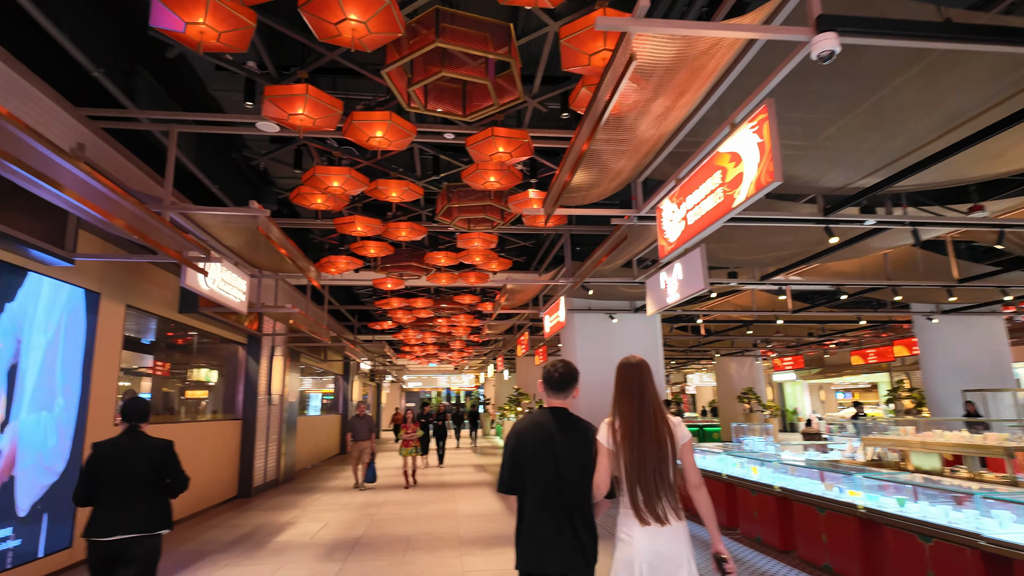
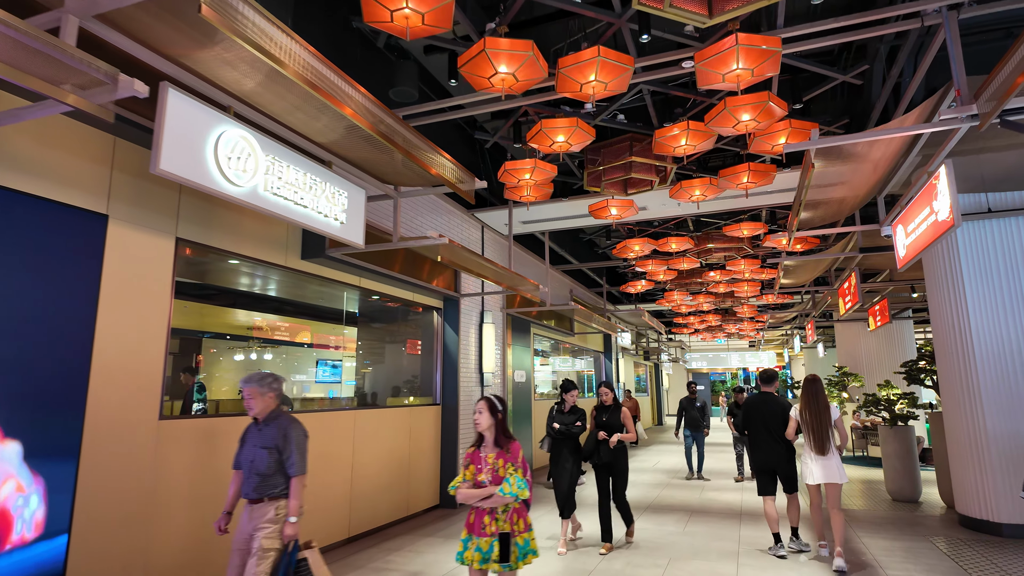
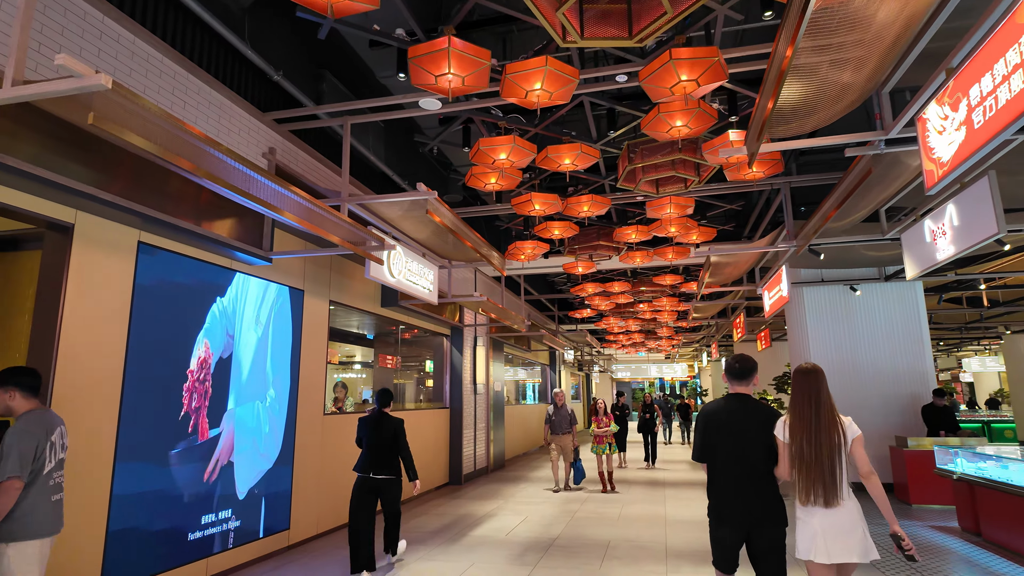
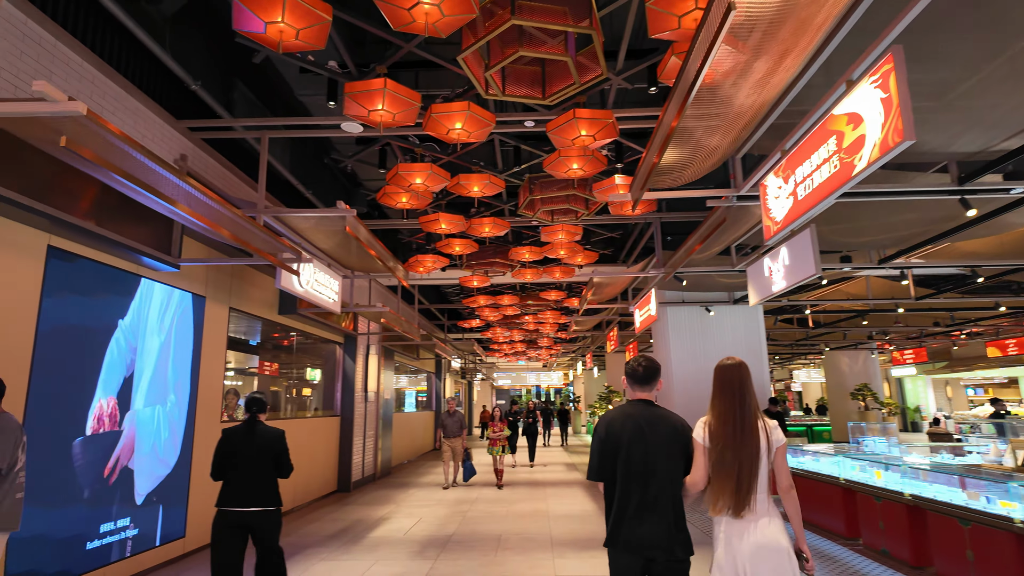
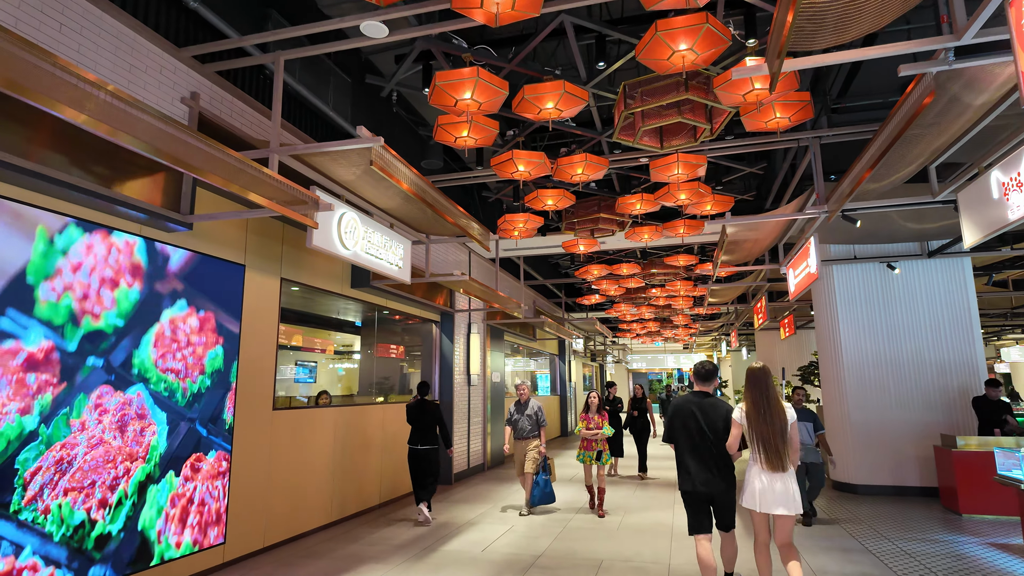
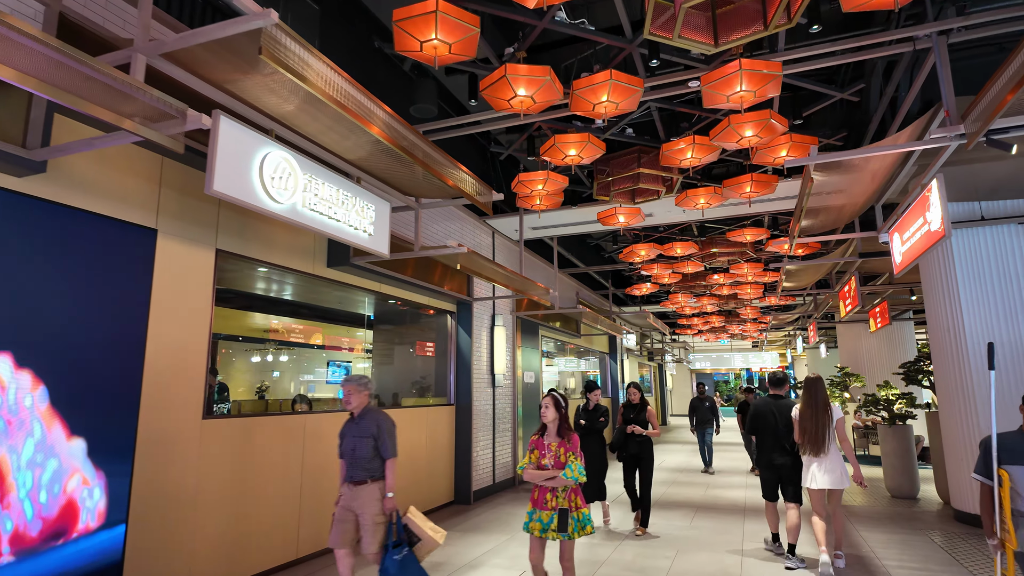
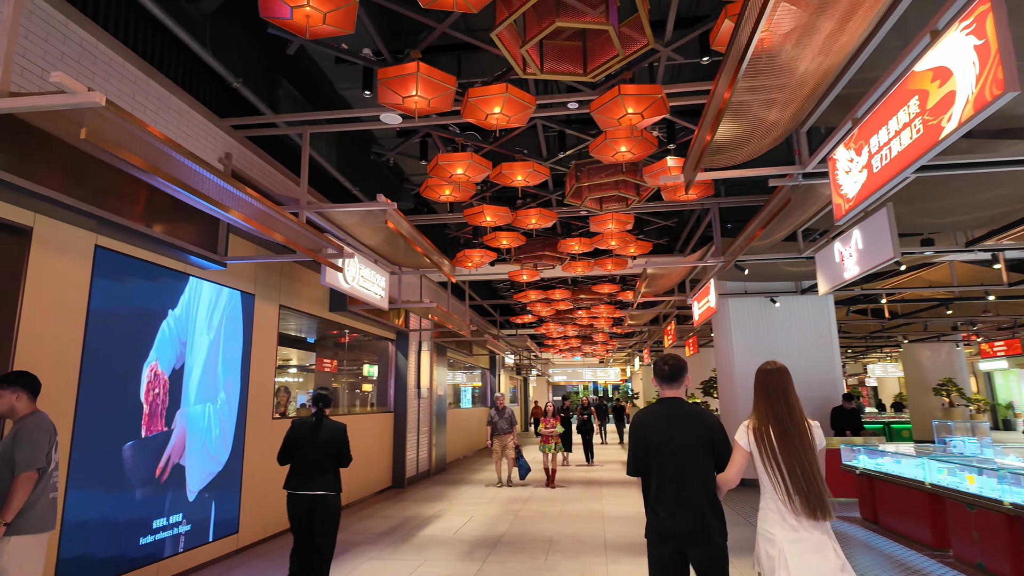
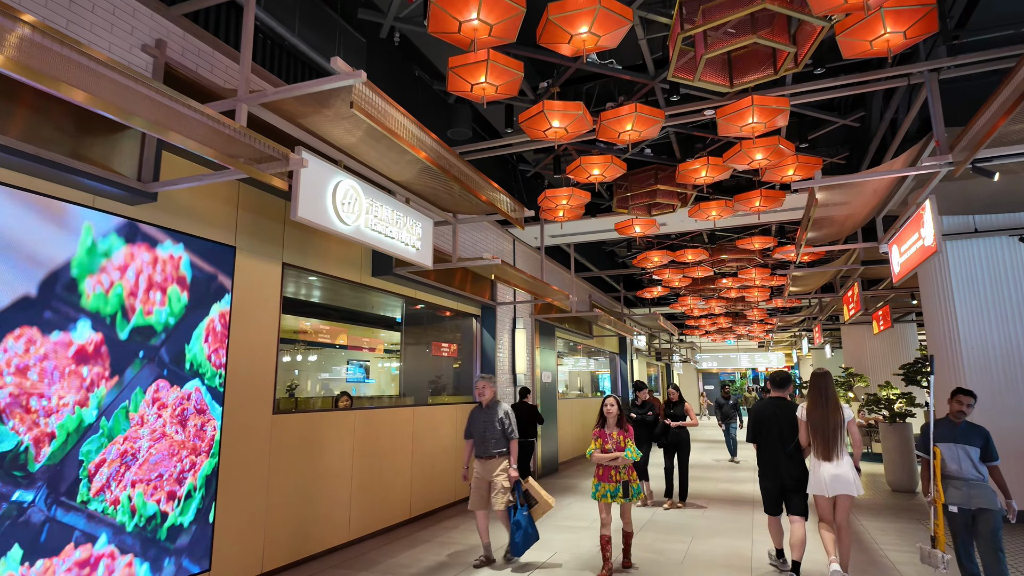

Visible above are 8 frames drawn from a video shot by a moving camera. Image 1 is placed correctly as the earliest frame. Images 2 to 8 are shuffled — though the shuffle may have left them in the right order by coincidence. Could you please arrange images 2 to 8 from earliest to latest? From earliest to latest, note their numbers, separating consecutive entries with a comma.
4, 7, 3, 5, 8, 6, 2
